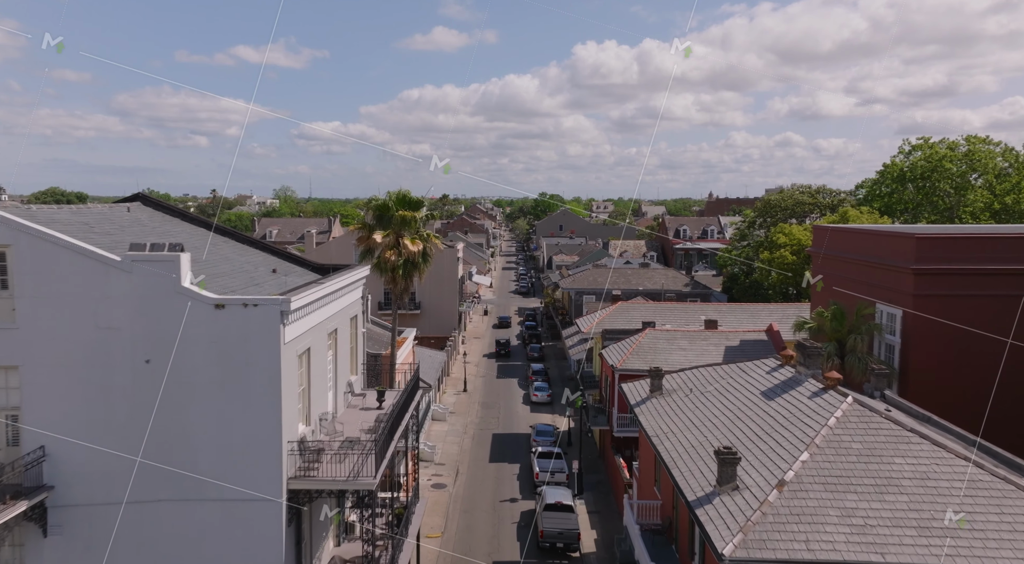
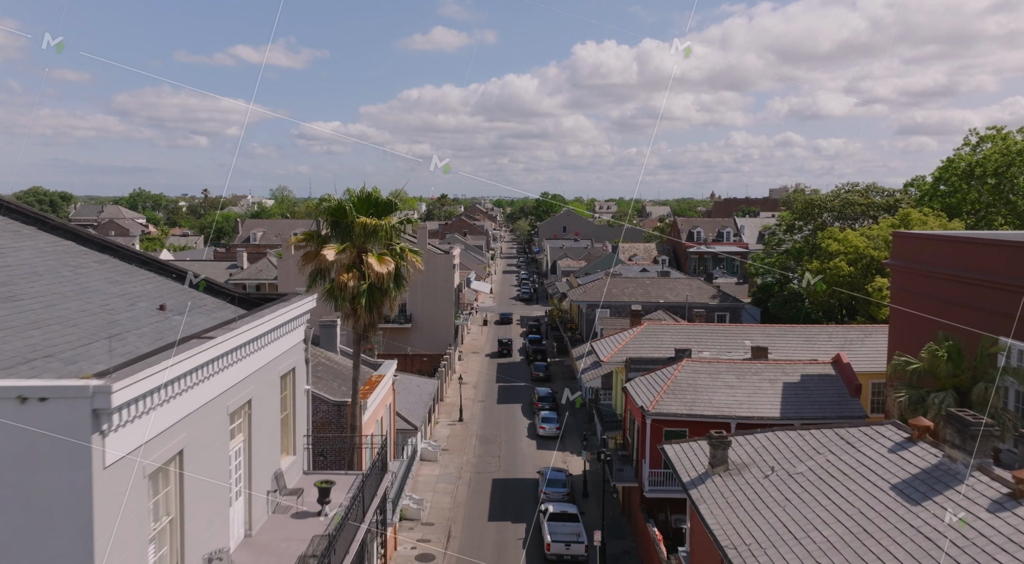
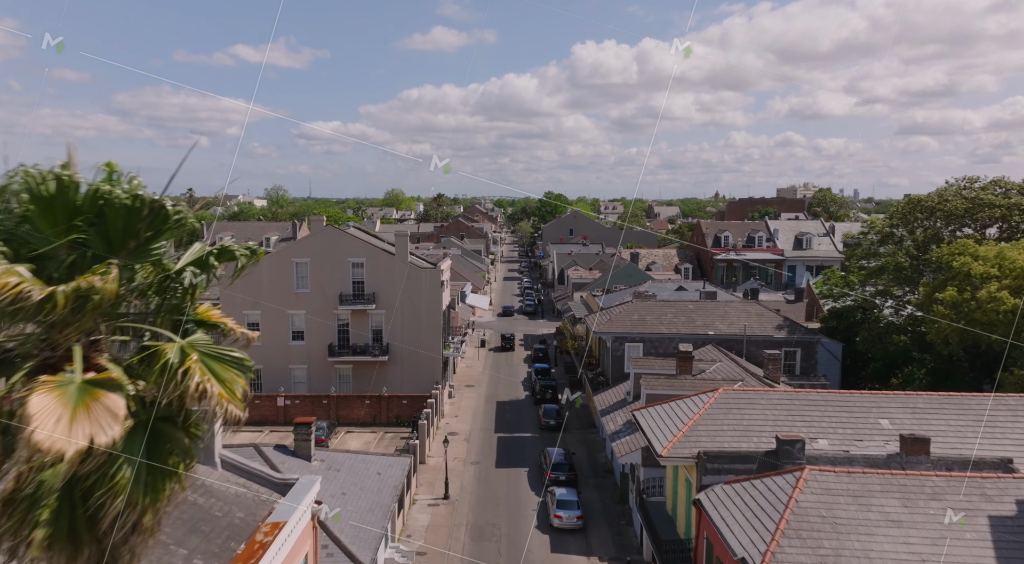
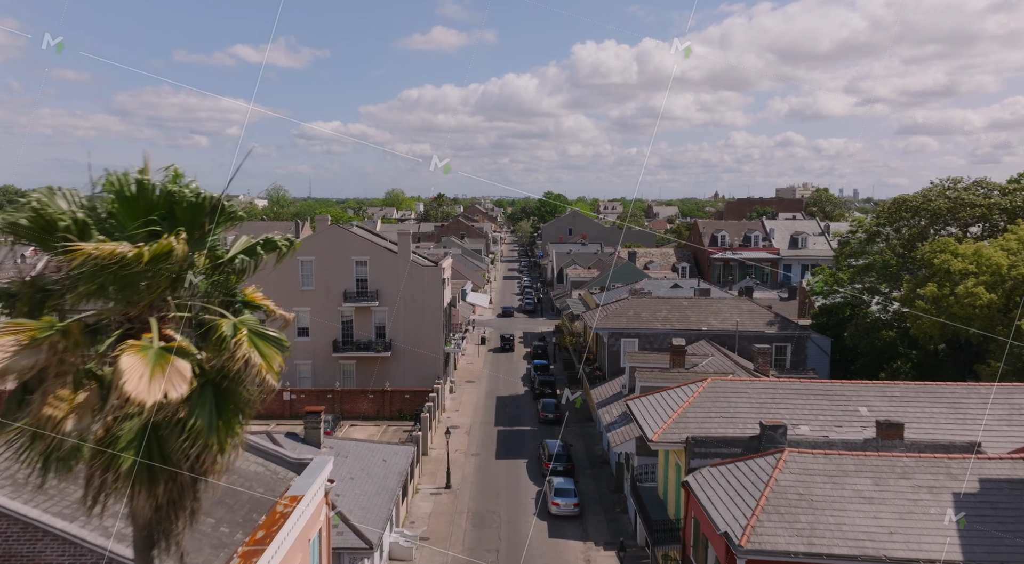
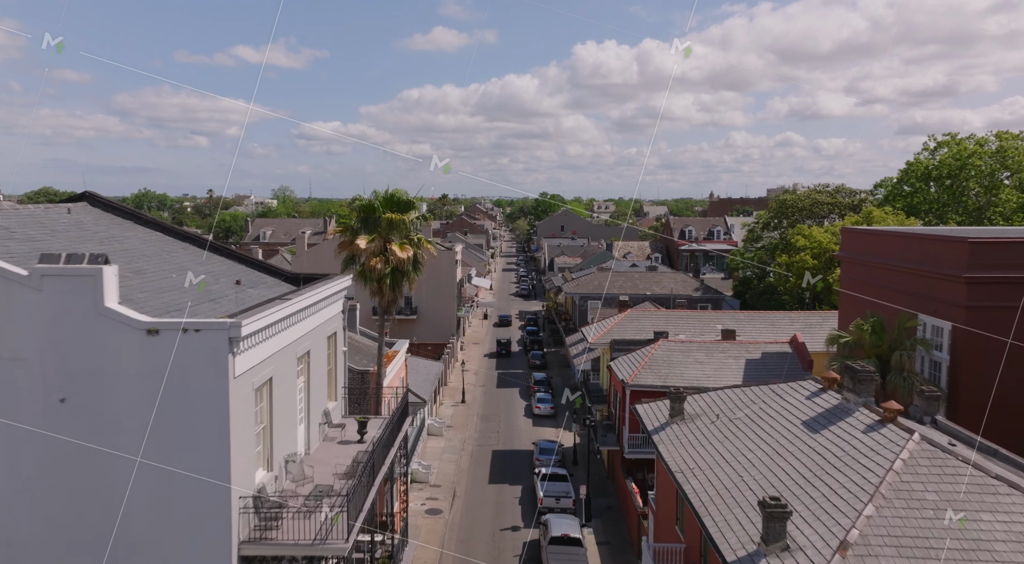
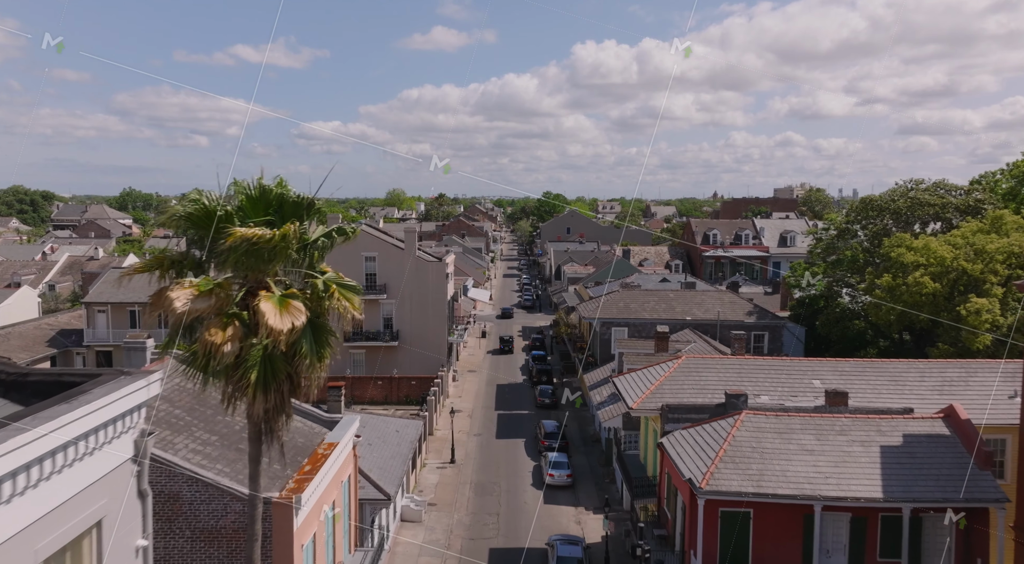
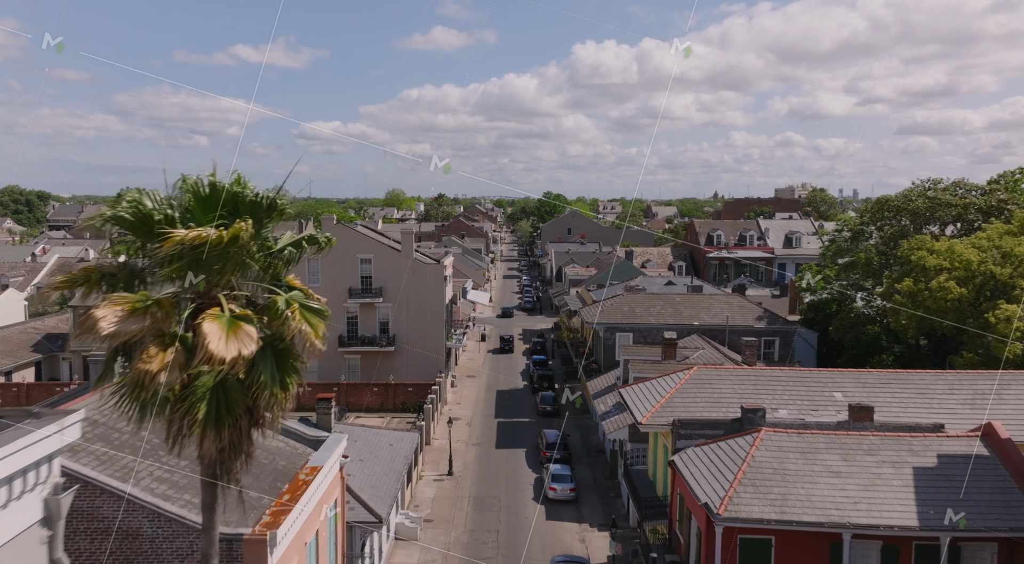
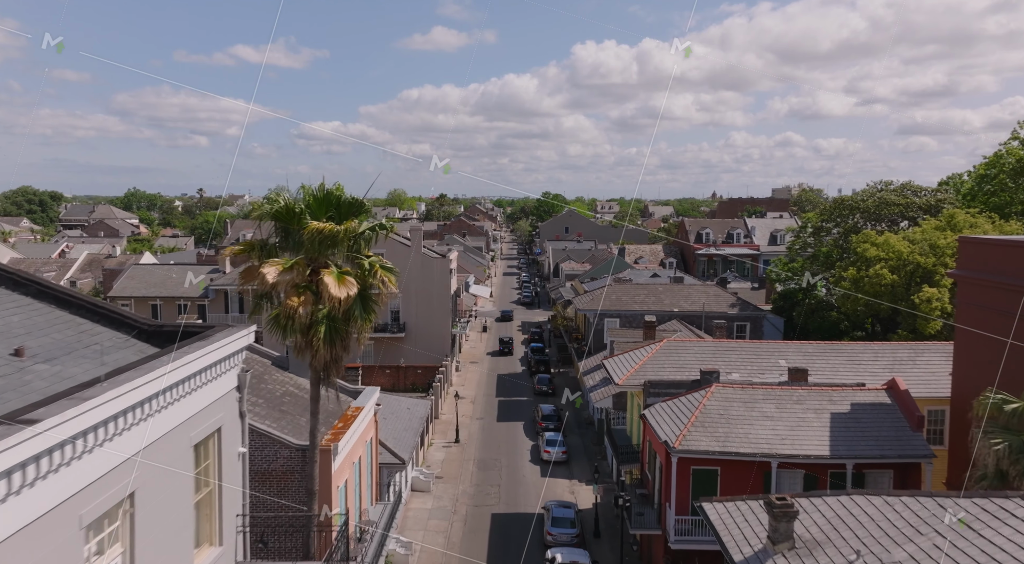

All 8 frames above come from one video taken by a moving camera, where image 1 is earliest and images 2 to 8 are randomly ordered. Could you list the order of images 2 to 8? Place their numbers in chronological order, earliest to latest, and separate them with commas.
5, 2, 8, 6, 7, 4, 3
